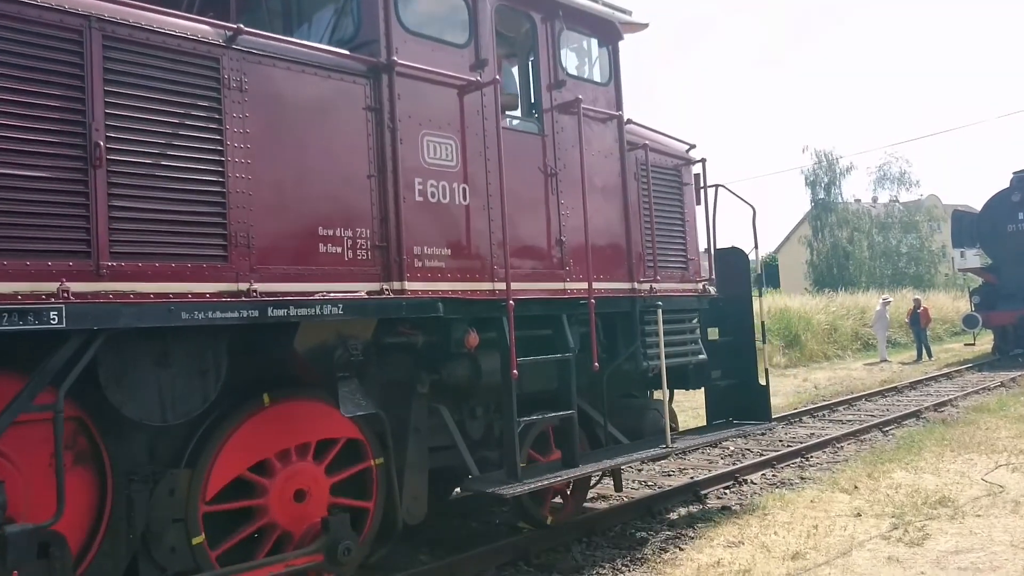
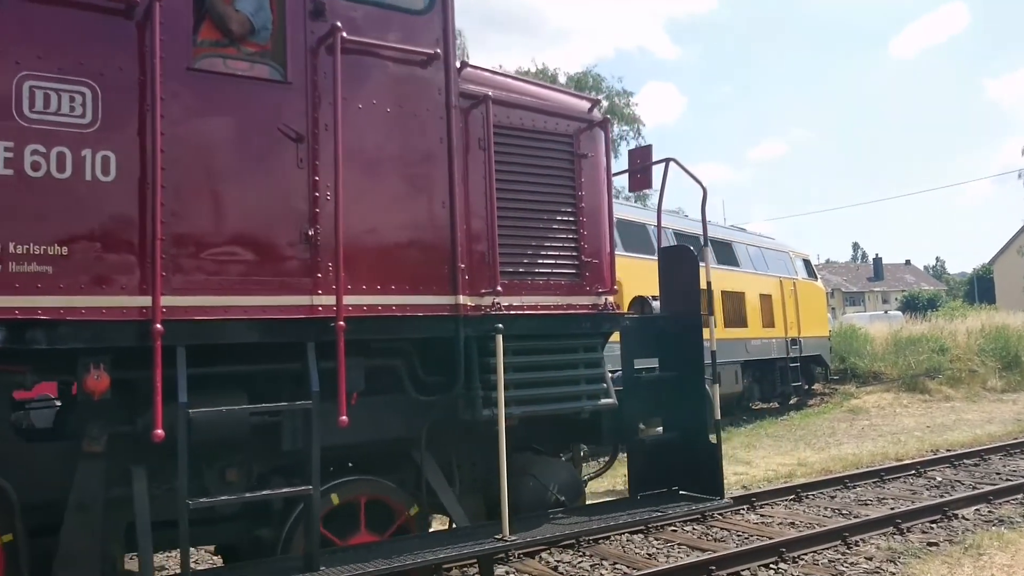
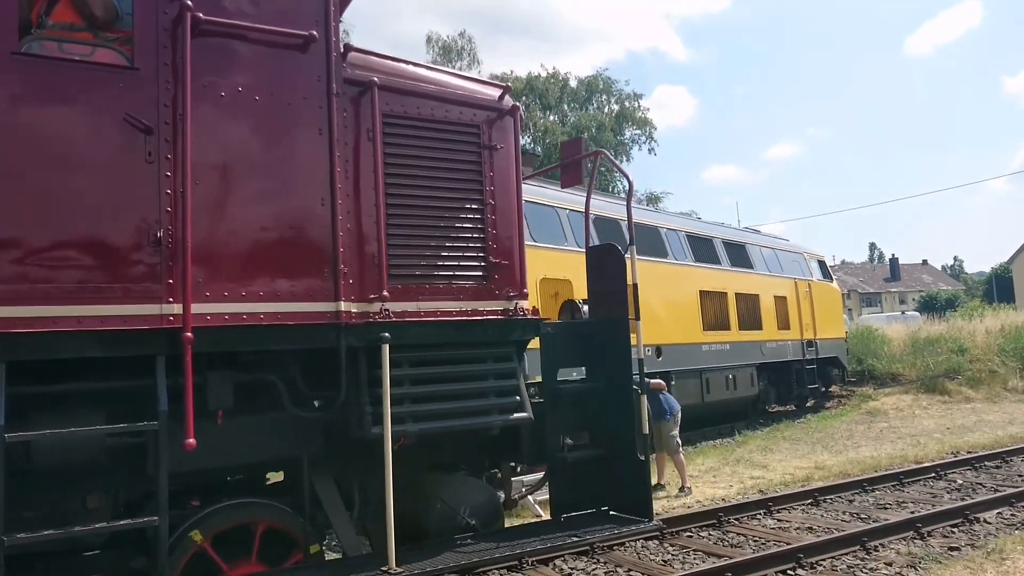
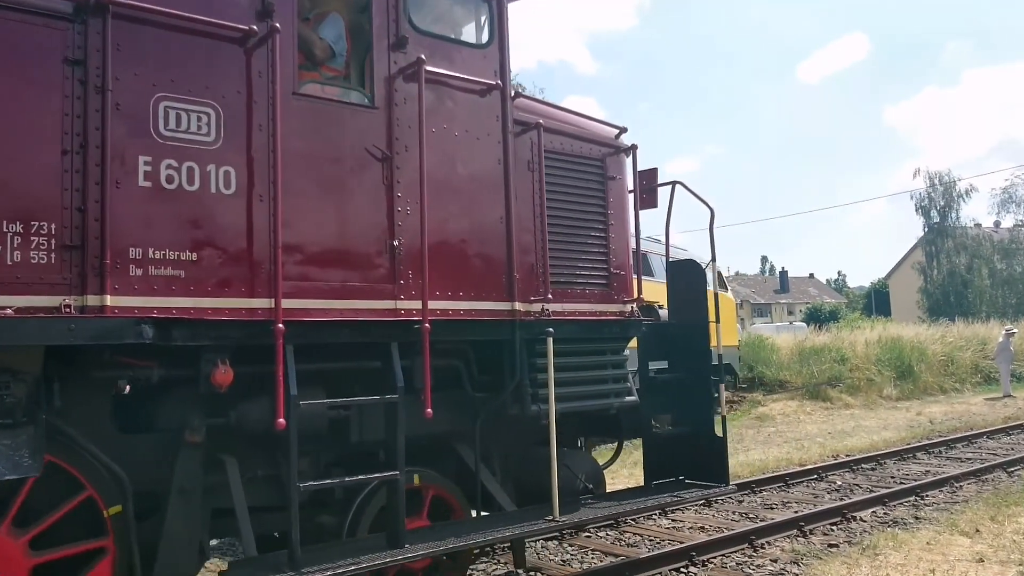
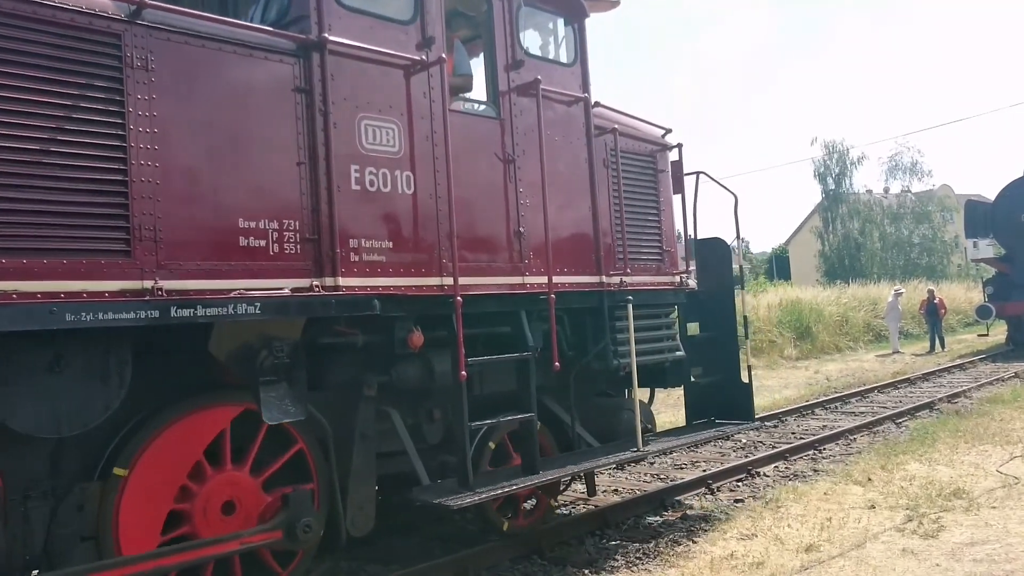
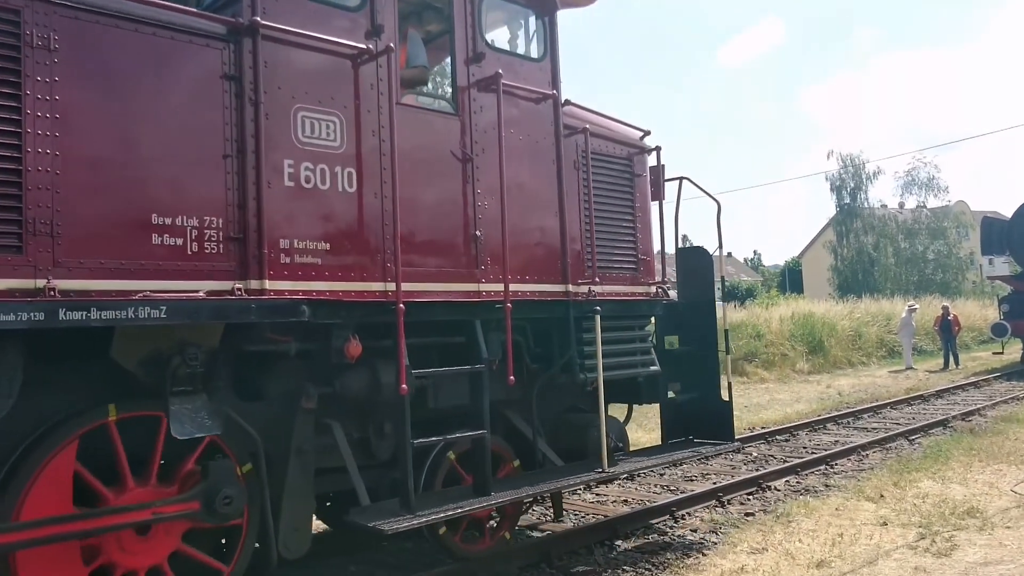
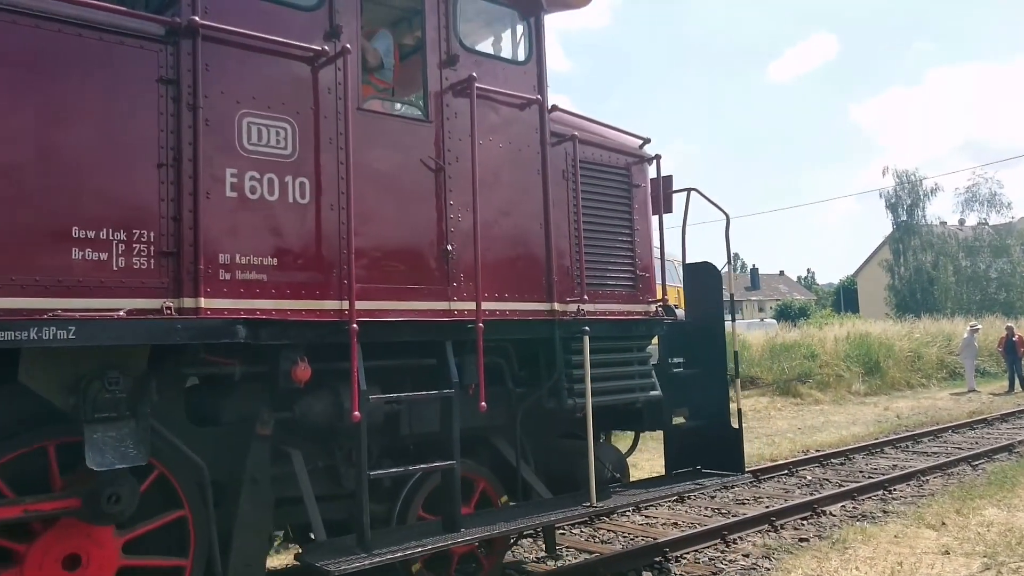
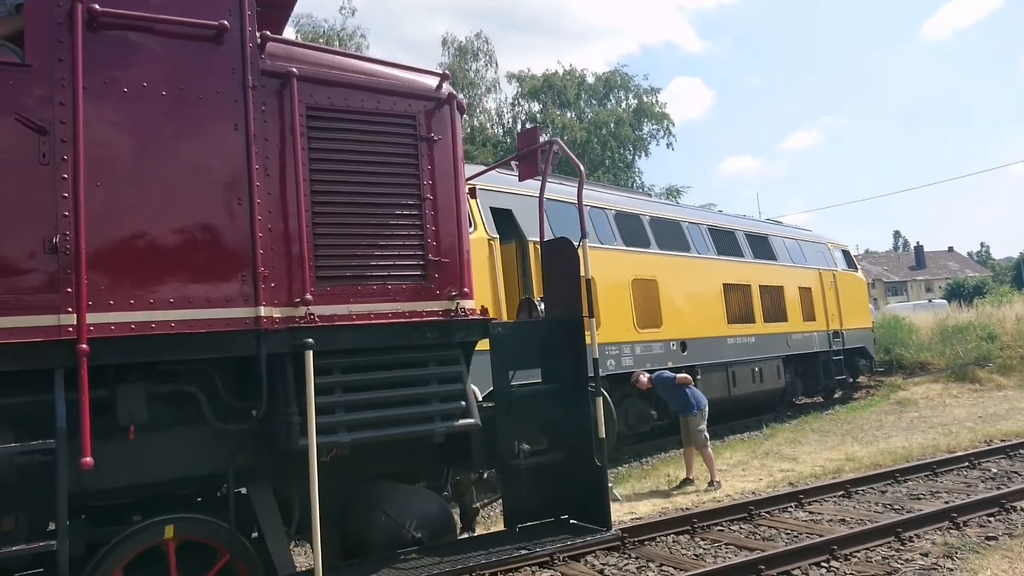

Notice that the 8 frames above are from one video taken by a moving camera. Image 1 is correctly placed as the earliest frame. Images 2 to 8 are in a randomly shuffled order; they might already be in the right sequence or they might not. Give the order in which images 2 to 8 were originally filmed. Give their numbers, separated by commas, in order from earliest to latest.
5, 6, 7, 4, 2, 3, 8
